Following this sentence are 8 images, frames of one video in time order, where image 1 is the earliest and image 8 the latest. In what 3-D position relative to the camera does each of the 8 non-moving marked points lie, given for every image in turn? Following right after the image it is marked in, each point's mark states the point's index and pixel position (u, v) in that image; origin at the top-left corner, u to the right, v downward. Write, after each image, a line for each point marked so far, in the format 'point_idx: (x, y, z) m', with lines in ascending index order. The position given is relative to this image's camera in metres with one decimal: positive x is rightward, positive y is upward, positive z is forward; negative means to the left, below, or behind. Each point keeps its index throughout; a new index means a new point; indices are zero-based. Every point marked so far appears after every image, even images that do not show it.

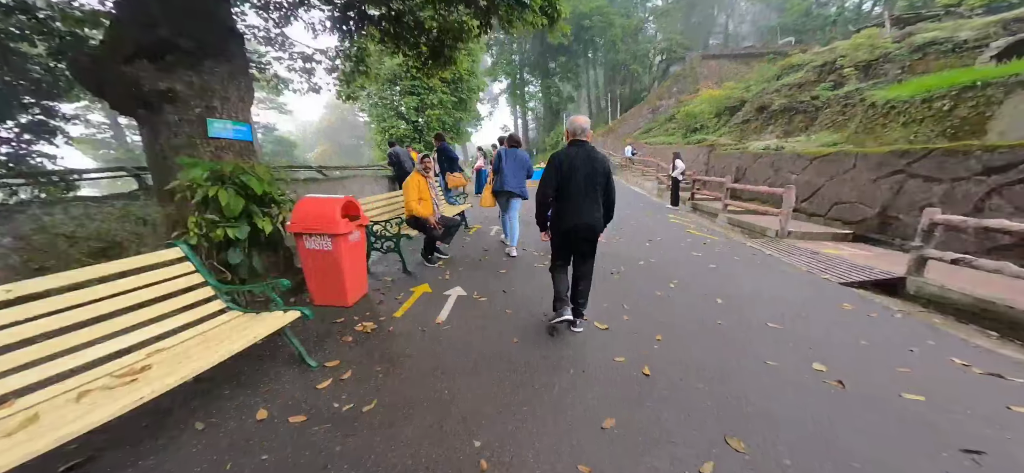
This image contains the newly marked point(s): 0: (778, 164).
0: (+6.3, +2.0, +10.1) m
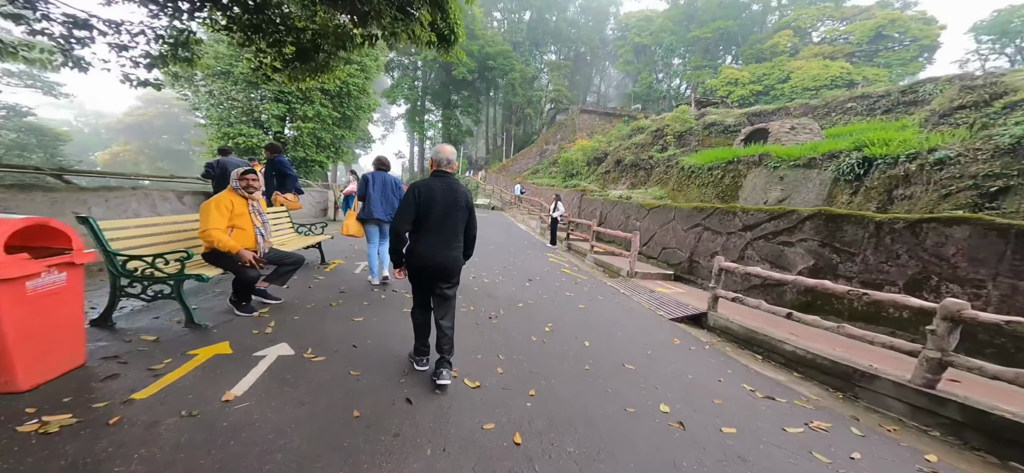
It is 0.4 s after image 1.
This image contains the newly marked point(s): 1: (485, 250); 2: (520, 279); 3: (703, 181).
0: (+3.0, +0.8, +11.2) m
1: (-0.7, -0.3, +9.9) m
2: (+0.1, -0.8, +7.4) m
3: (+5.9, +1.7, +12.2) m
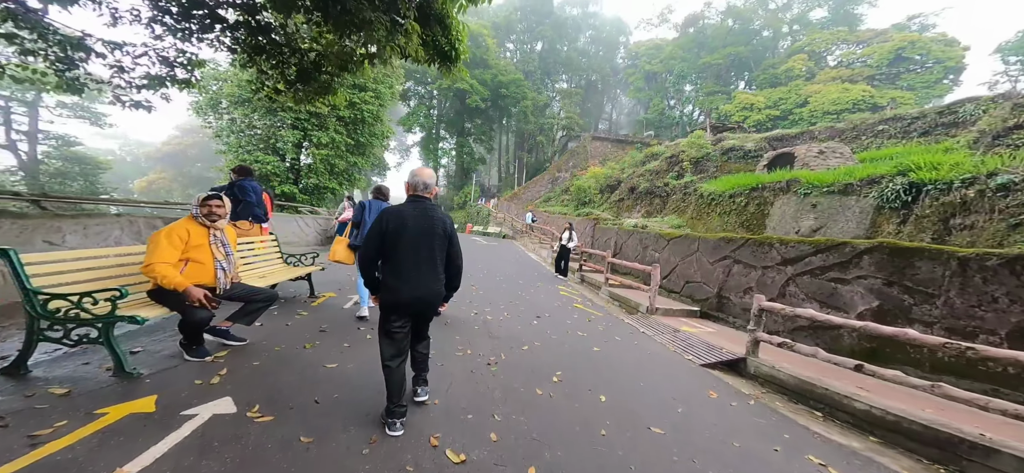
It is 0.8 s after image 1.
0: (+3.2, 0.0, +10.5) m
1: (-0.5, -1.0, +9.2) m
2: (+0.3, -1.3, +6.6) m
3: (+6.2, +0.8, +11.4) m
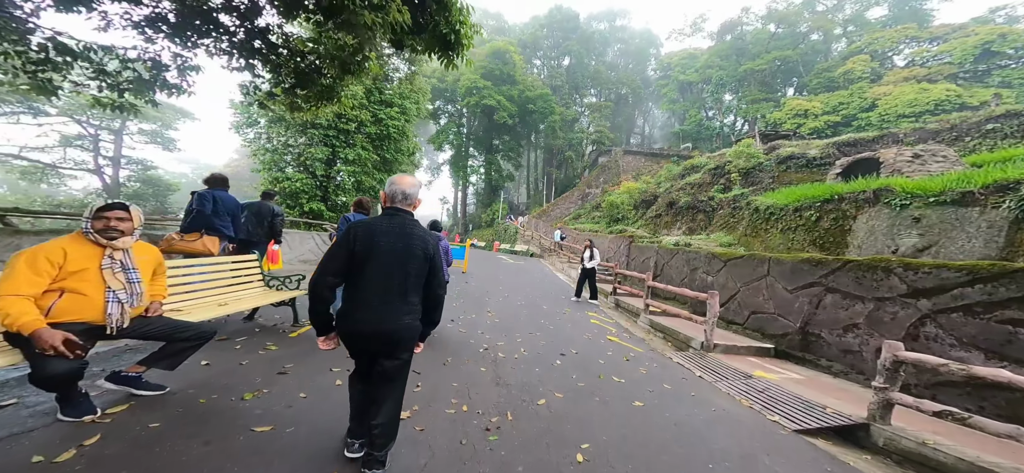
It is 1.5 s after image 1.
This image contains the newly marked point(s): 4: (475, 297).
0: (+3.8, -0.4, +9.0) m
1: (0.0, -1.4, +8.1) m
2: (+0.5, -1.5, +5.4) m
3: (+6.8, +0.3, +9.8) m
4: (-0.9, -1.2, +8.4) m
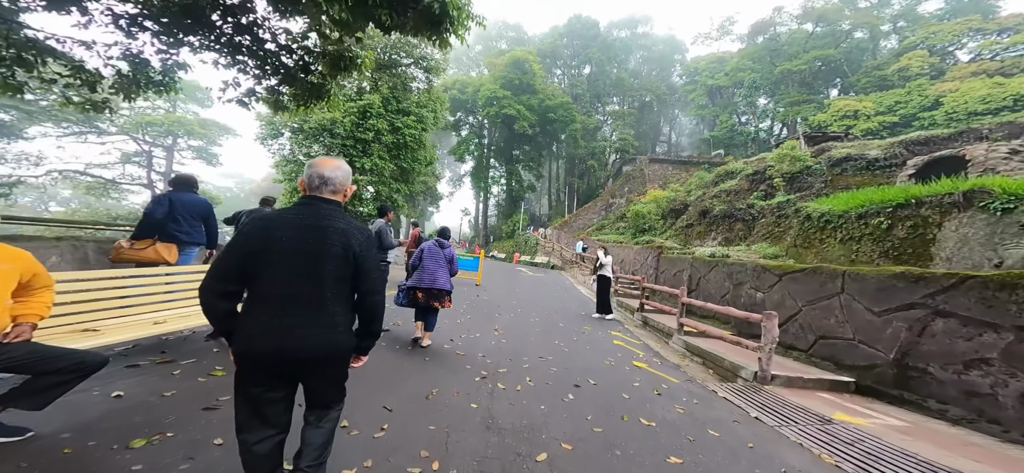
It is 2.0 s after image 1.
0: (+4.1, -0.6, +7.9) m
1: (+0.2, -1.5, +7.1) m
2: (+0.6, -1.6, +4.4) m
3: (+7.1, +0.1, +8.6) m
4: (-0.6, -1.3, +7.5) m
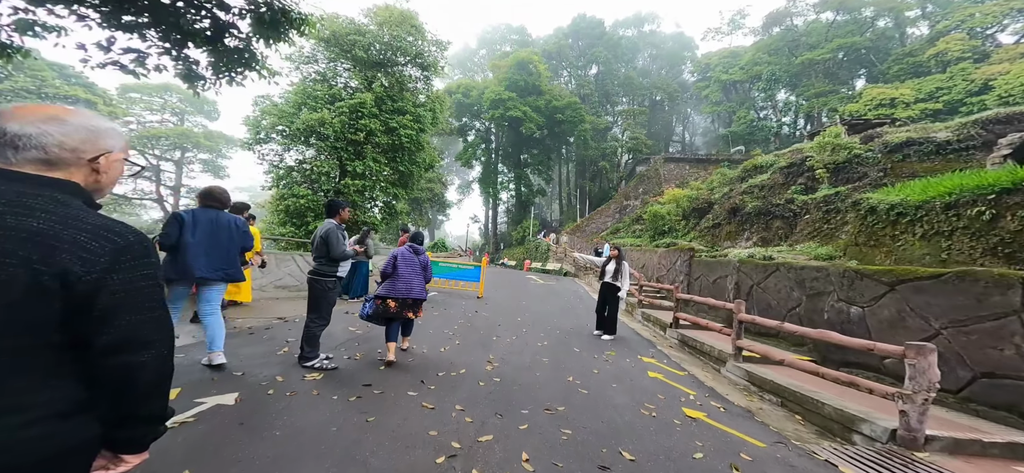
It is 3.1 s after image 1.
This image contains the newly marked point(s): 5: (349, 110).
0: (+4.1, -0.6, +6.3) m
1: (+0.2, -1.5, +5.6) m
2: (+0.5, -1.6, +2.9) m
3: (+7.2, +0.2, +6.8) m
4: (-0.6, -1.4, +6.0) m
5: (-5.6, +4.3, +13.5) m
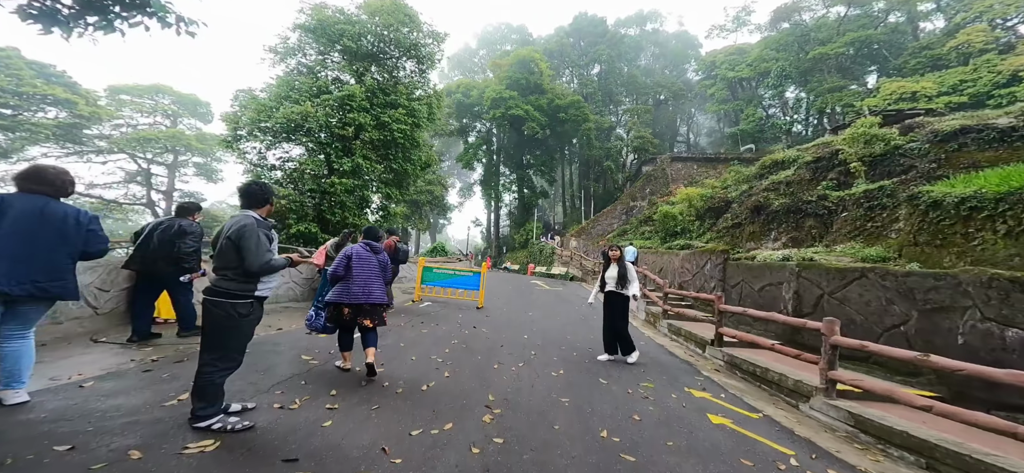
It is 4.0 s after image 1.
0: (+4.1, -0.5, +5.0) m
1: (+0.3, -1.5, +4.3) m
2: (+0.6, -1.5, +1.6) m
3: (+7.2, +0.3, +5.6) m
4: (-0.5, -1.4, +4.8) m
5: (-5.5, +4.1, +12.4) m
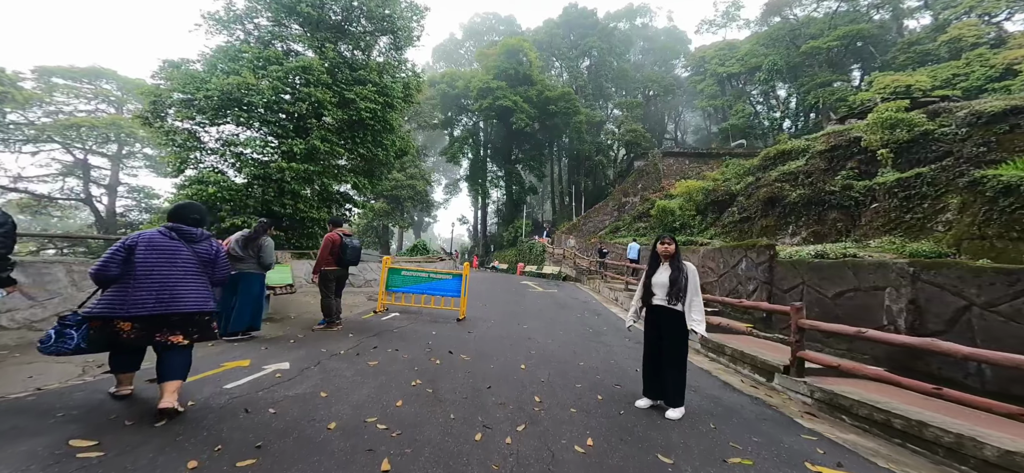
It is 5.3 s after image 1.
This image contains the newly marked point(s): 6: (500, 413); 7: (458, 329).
0: (+4.1, -0.4, +3.5) m
1: (+0.3, -1.4, +2.7) m
2: (+0.6, -1.4, 0.0) m
3: (+7.1, +0.4, +4.2) m
4: (-0.6, -1.3, +3.1) m
5: (-5.8, +4.3, +10.6) m
6: (0.0, -1.3, +3.0) m
7: (-0.7, -1.3, +5.9) m
